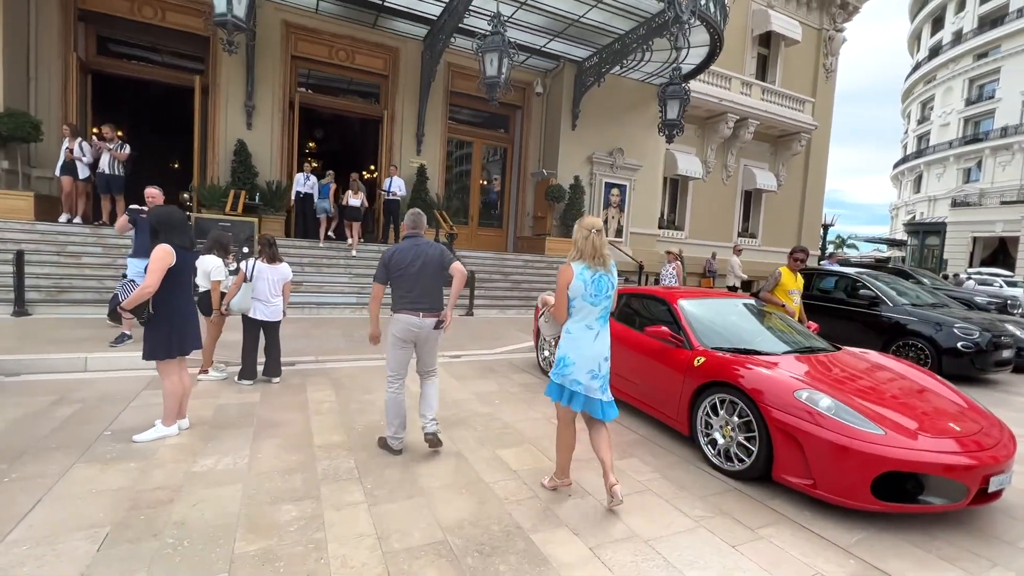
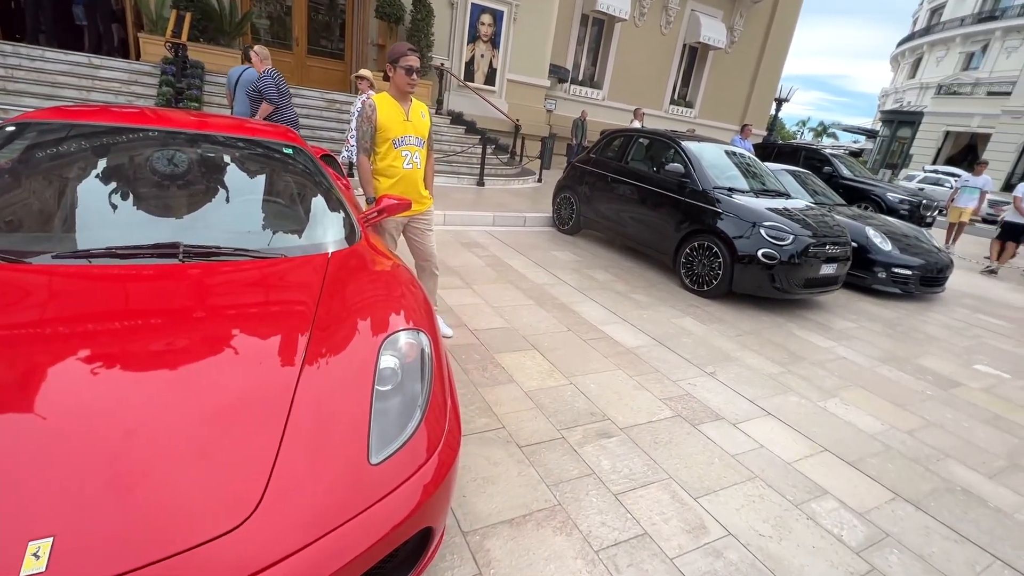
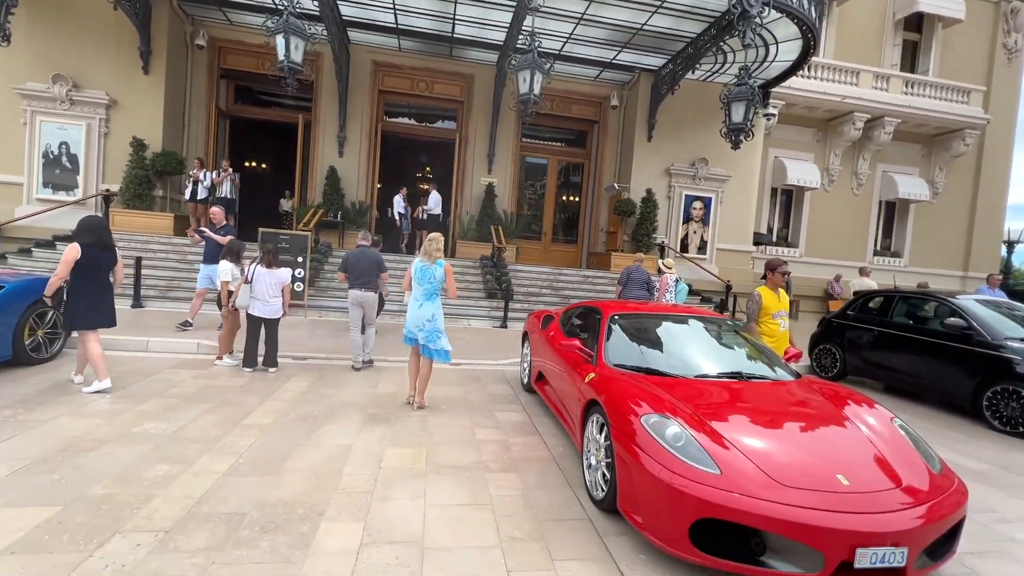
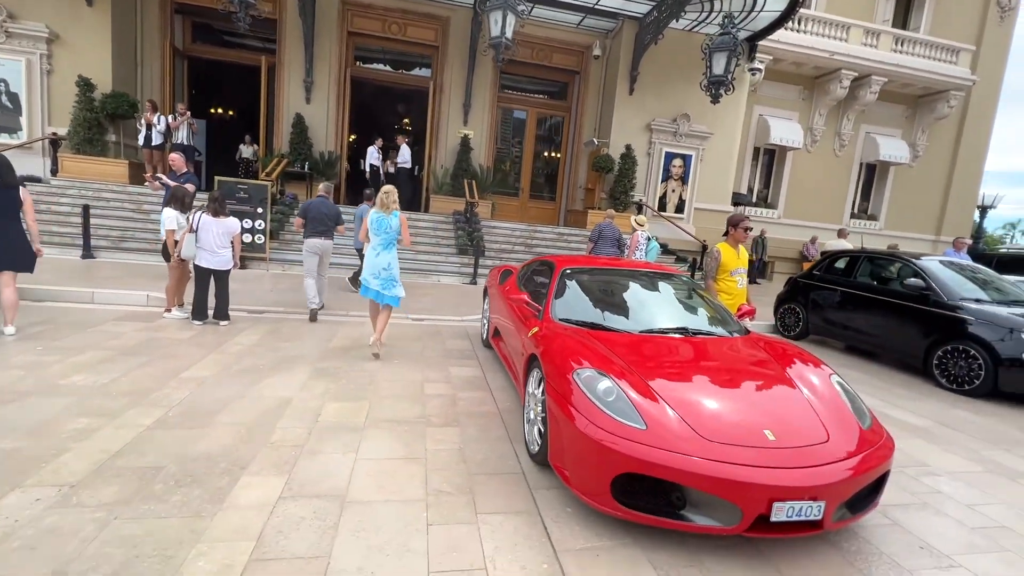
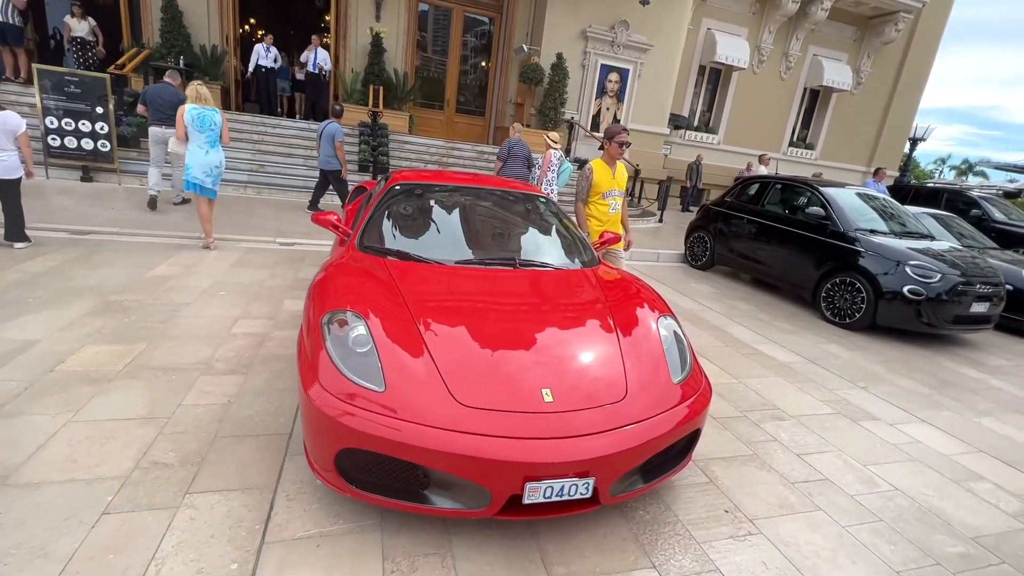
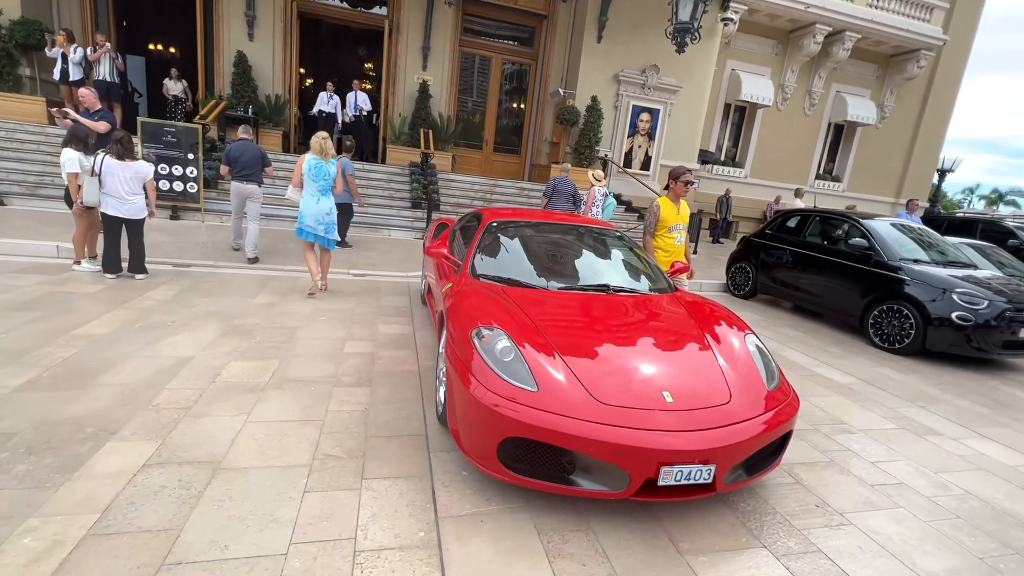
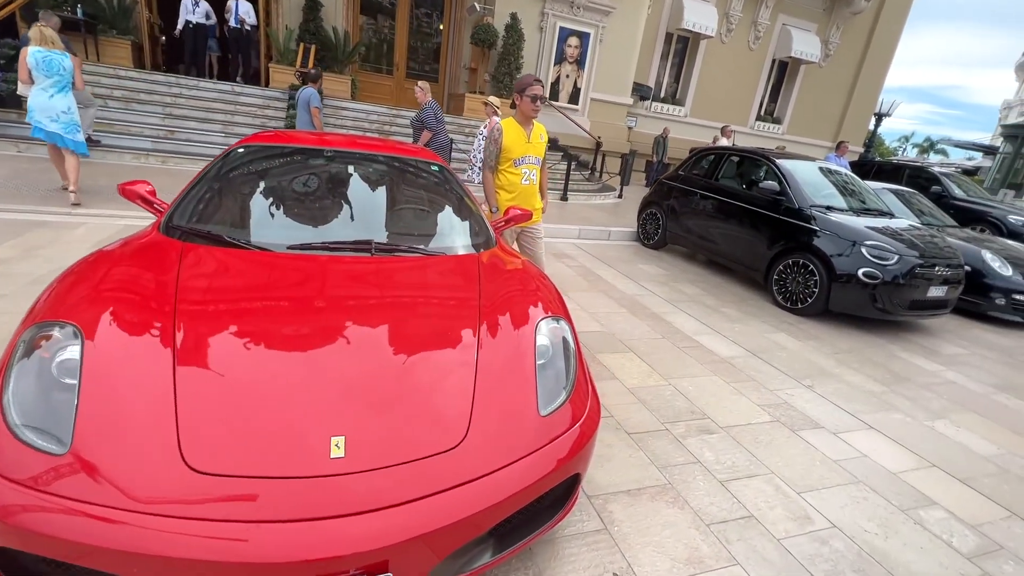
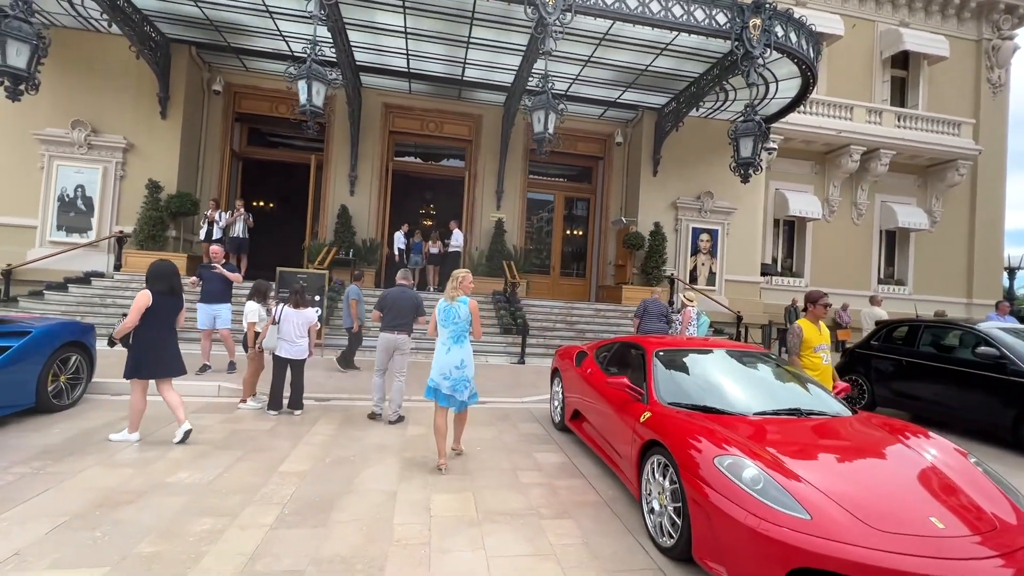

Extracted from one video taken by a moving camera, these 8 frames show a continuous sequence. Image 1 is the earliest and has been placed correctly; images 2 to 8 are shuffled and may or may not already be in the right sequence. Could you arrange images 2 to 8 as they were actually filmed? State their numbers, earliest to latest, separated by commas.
8, 3, 4, 6, 5, 7, 2
